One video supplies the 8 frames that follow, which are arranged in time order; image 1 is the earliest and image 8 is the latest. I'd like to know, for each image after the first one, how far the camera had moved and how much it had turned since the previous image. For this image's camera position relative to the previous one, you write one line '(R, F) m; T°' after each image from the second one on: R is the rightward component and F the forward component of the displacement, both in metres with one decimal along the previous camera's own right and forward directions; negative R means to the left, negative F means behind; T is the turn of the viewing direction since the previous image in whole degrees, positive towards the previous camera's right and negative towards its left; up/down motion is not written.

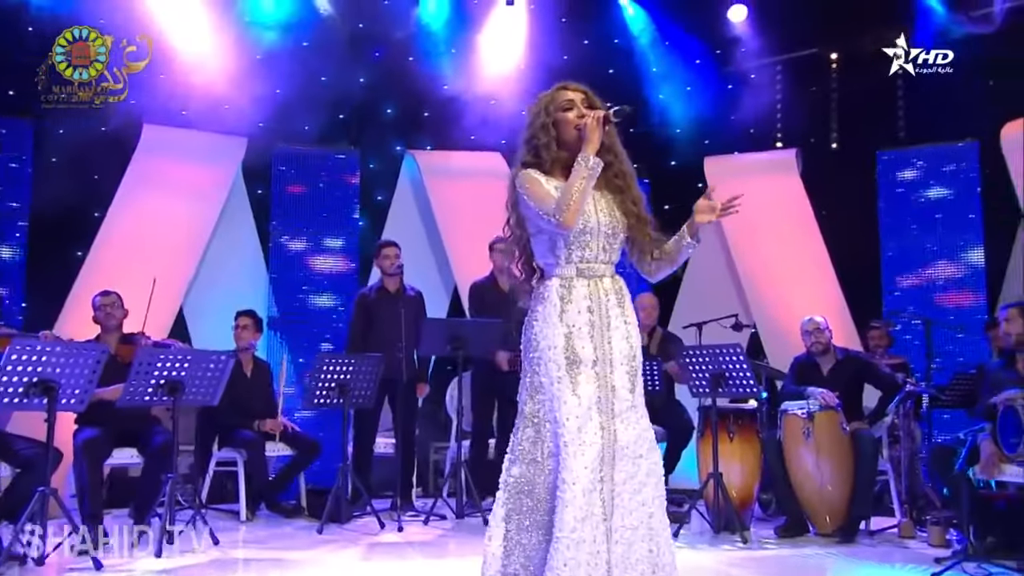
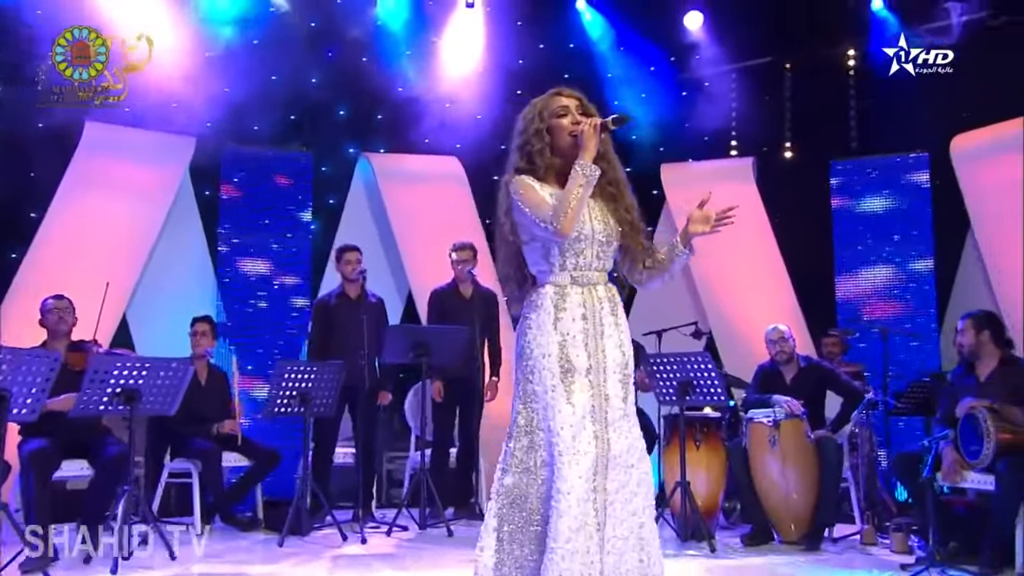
(-0.3, +0.1) m; +5°
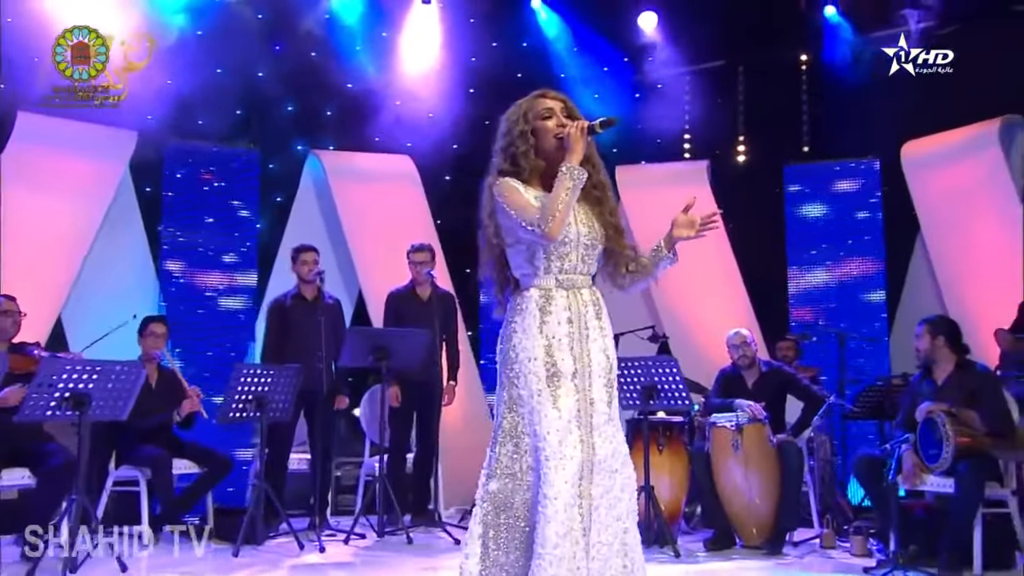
(-0.3, +0.1) m; +4°
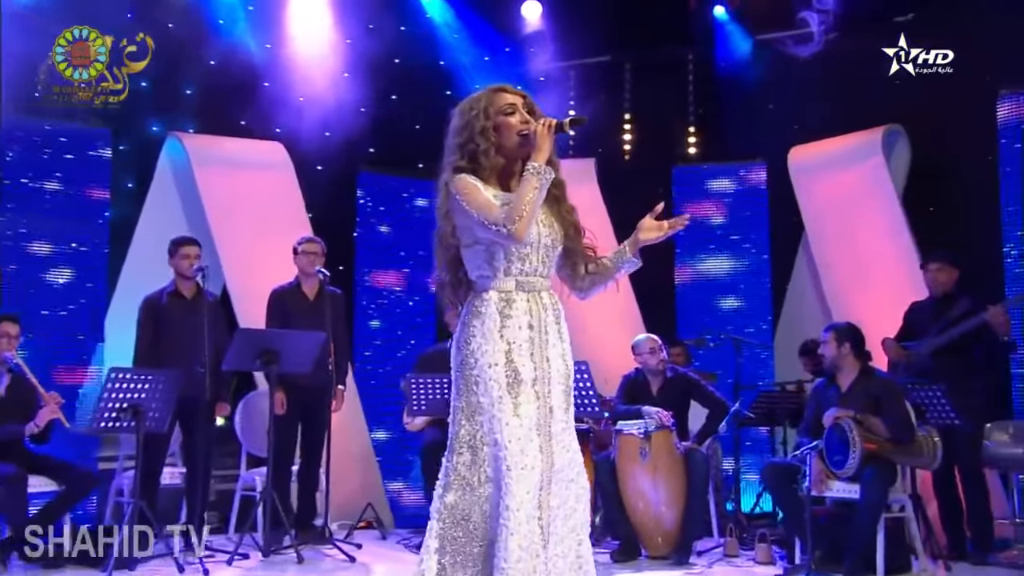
(-0.6, +0.4) m; +10°
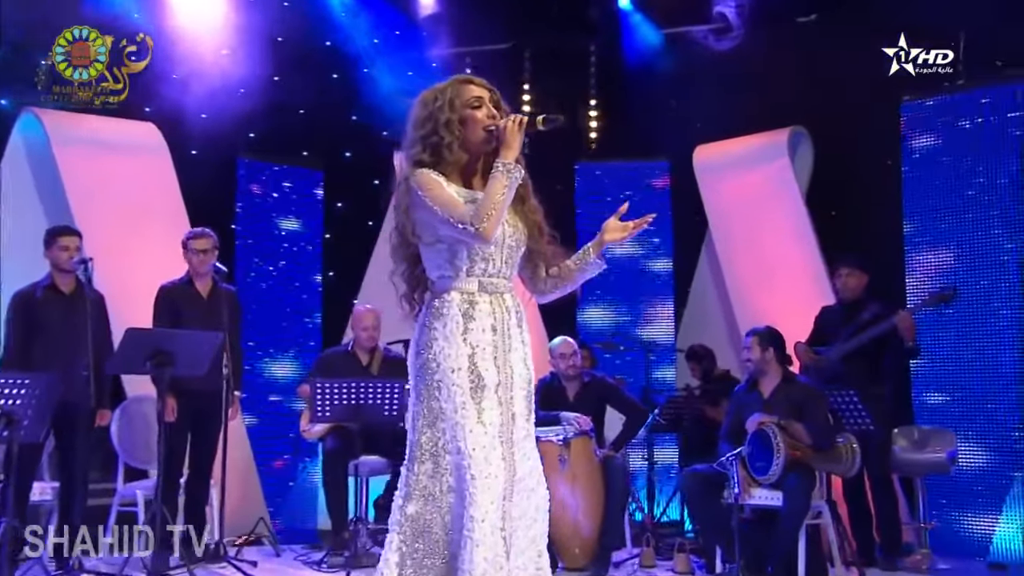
(-0.4, +0.4) m; +9°
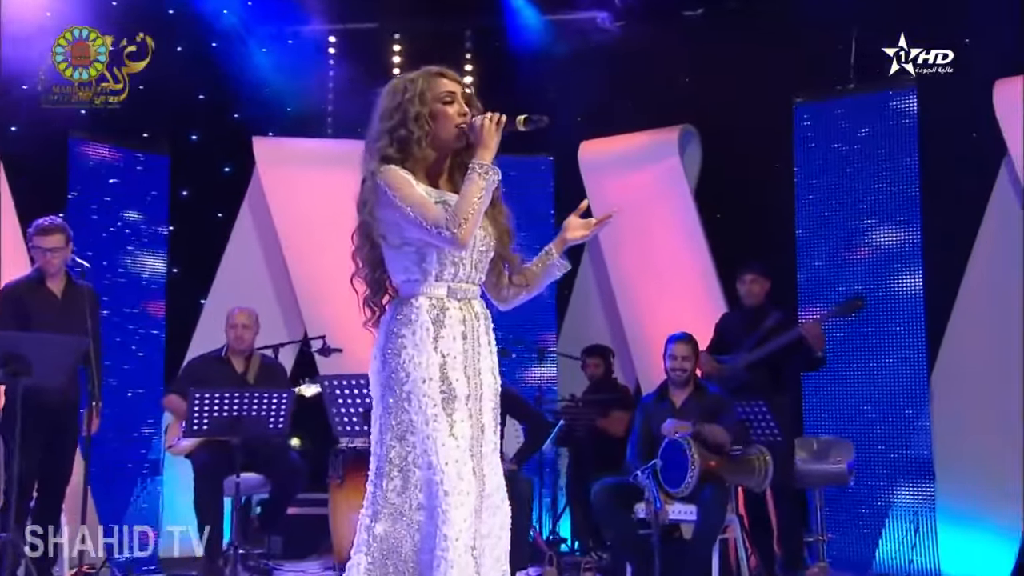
(-0.5, +0.5) m; +11°
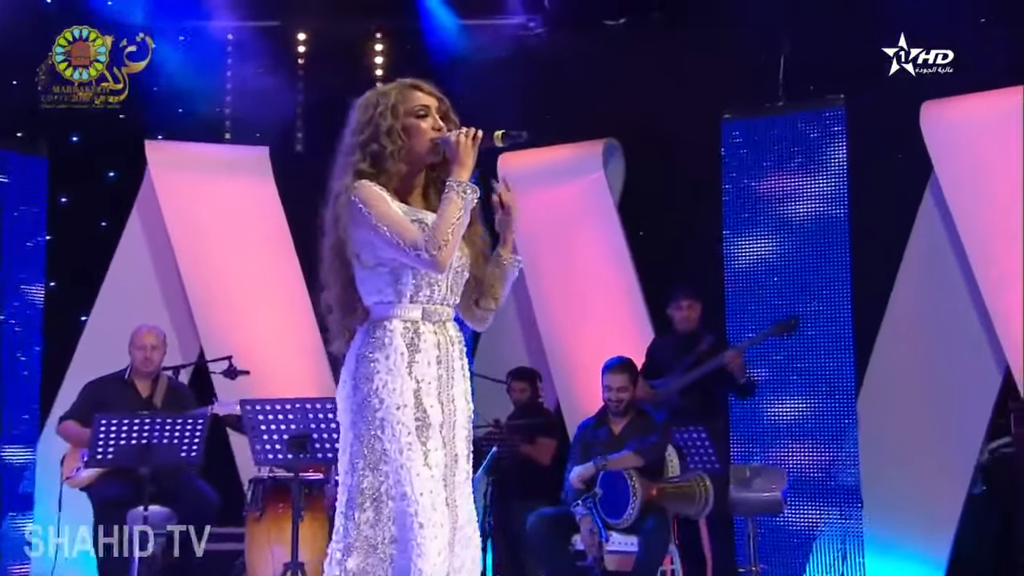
(-0.4, +0.4) m; +7°
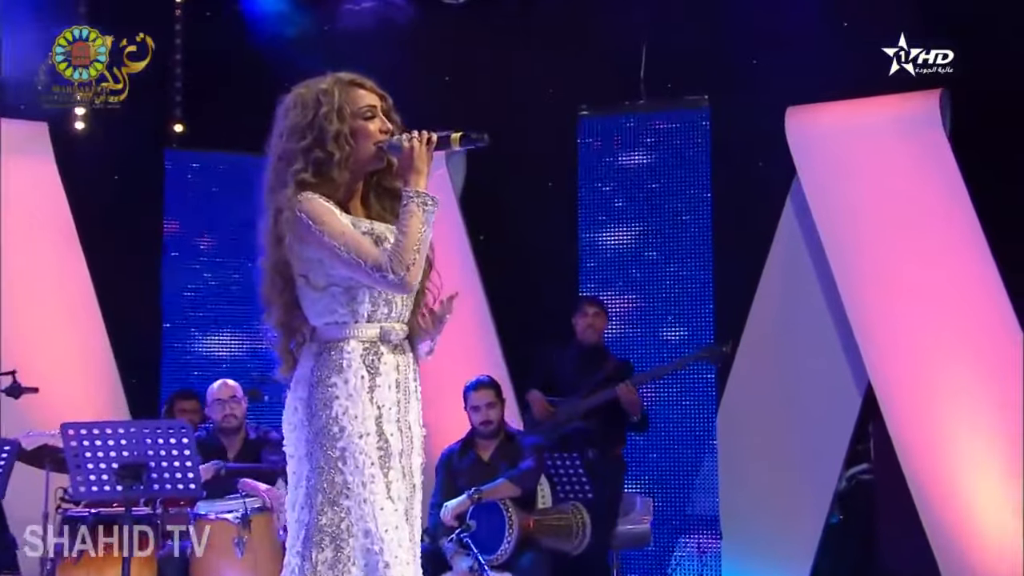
(-0.6, +0.8) m; +14°
